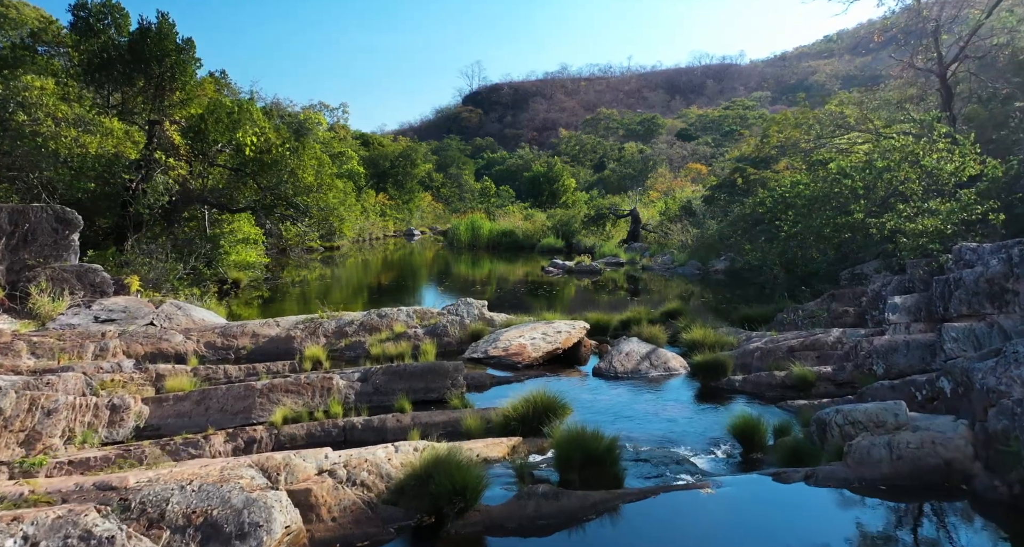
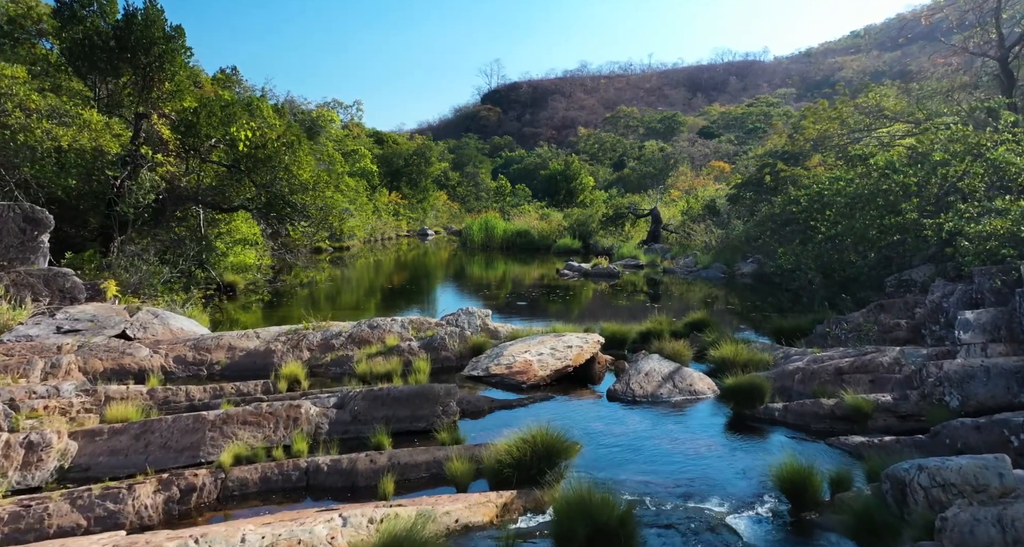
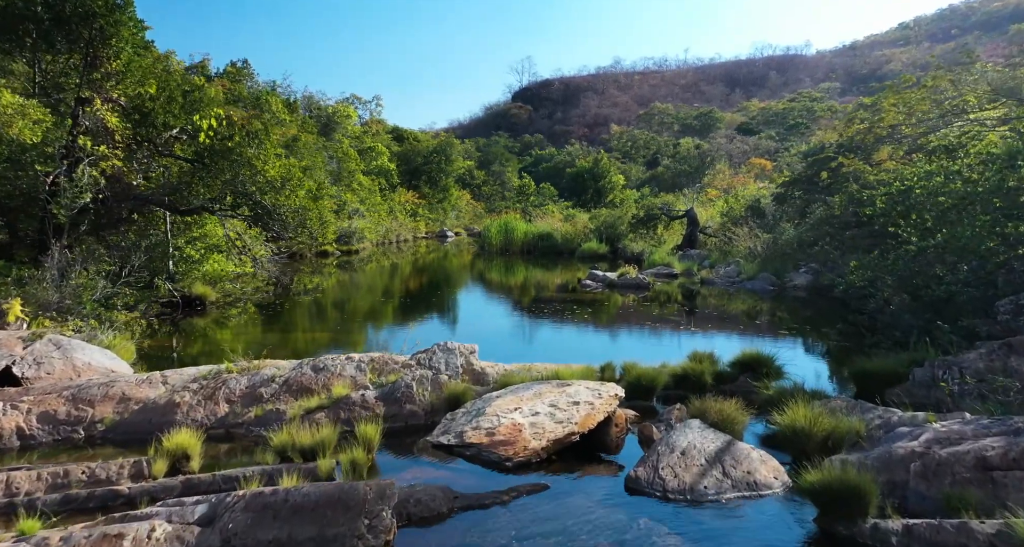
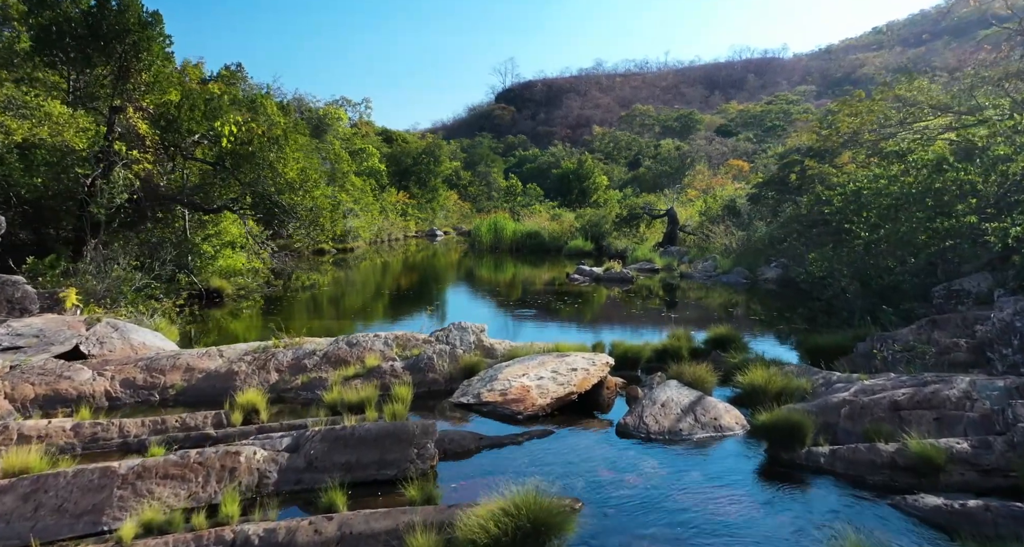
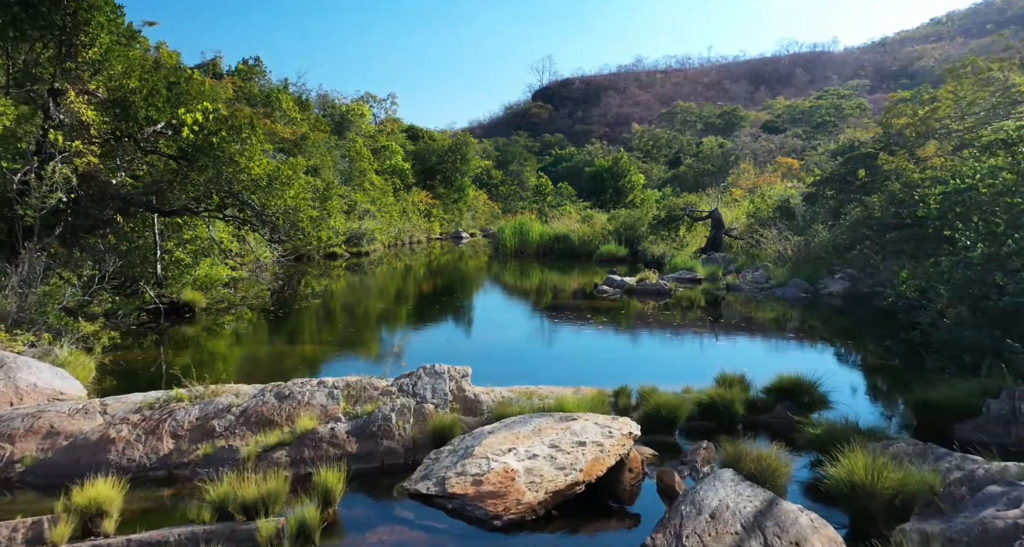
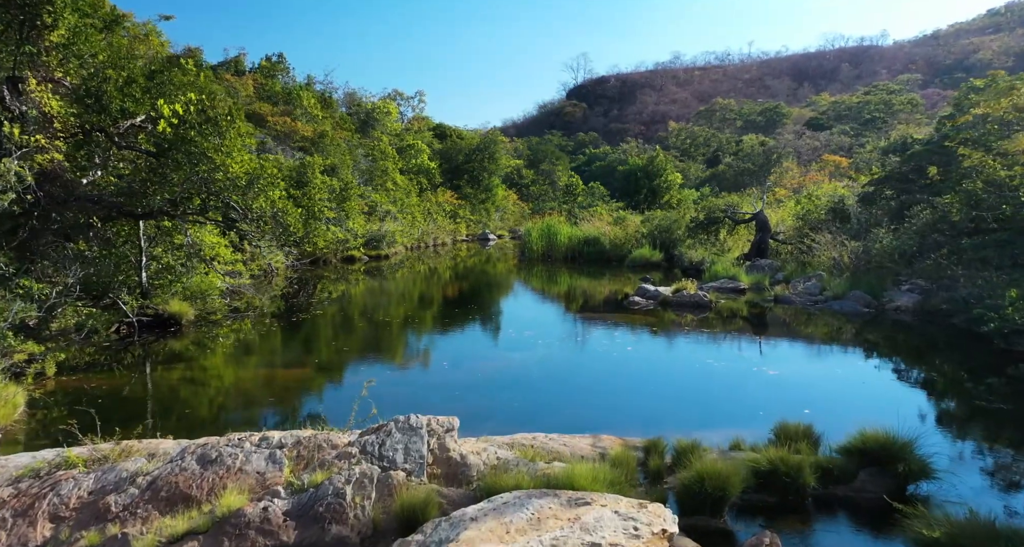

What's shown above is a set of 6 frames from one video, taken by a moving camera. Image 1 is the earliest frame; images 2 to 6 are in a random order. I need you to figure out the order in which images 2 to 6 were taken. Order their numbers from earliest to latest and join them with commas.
2, 4, 3, 5, 6
